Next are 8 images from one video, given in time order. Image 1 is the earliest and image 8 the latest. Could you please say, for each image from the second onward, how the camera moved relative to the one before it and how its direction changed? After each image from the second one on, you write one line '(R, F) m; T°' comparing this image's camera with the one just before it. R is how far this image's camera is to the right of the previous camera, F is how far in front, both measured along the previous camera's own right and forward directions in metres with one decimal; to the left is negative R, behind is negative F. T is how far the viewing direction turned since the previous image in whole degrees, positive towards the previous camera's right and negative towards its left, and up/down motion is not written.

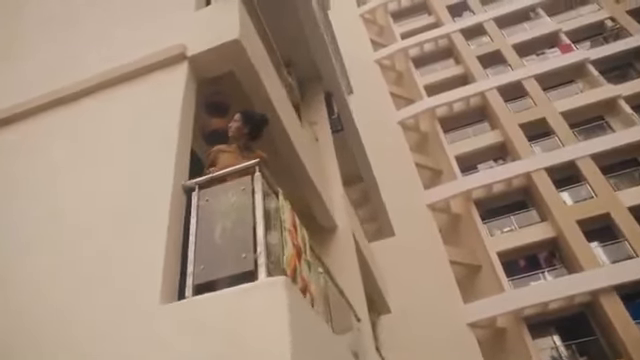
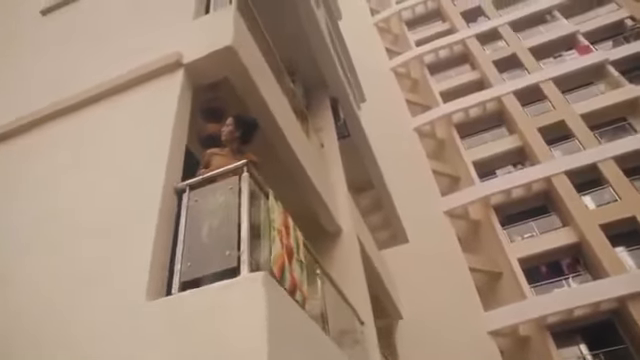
(+0.3, 0.0) m; -3°
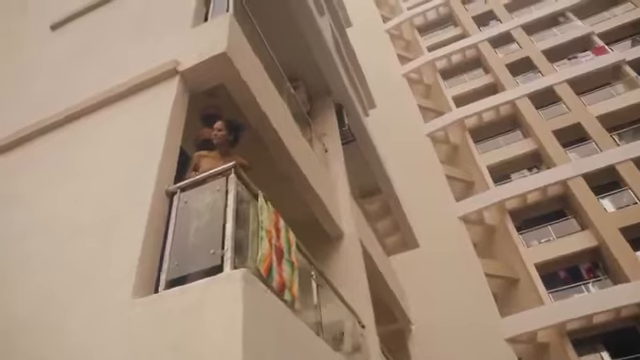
(+0.2, 0.0) m; -3°
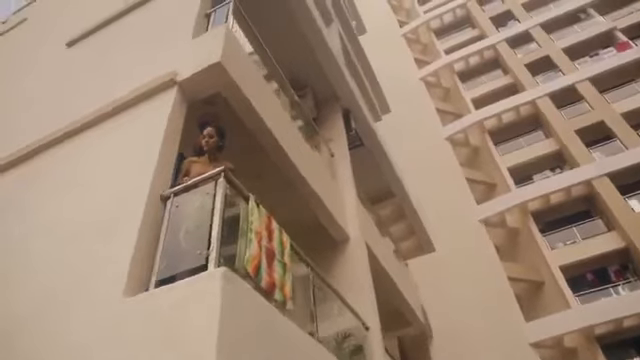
(+0.3, 0.0) m; -3°
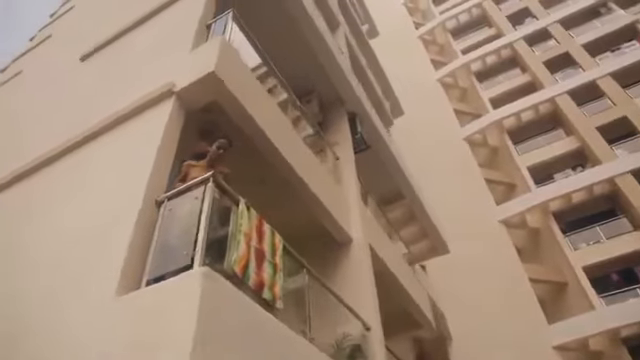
(+0.3, -0.1) m; -3°
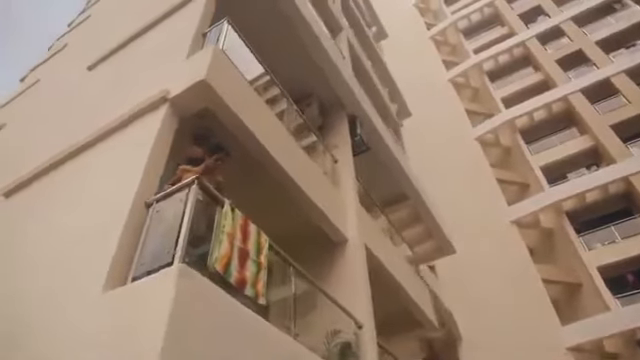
(+0.3, -0.1) m; -3°
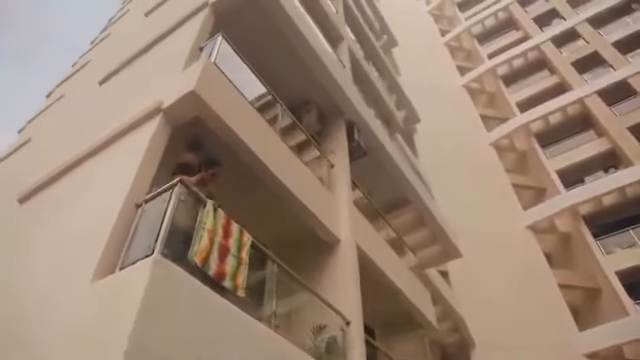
(+0.5, -0.2) m; -4°
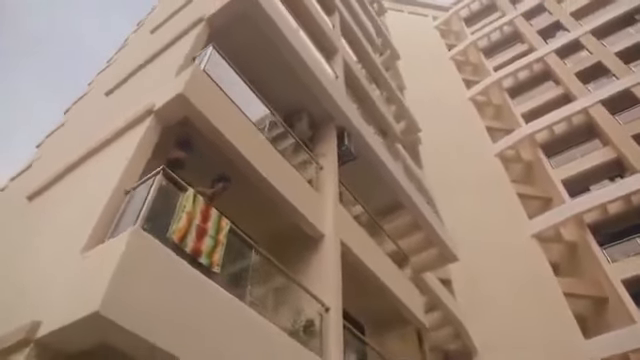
(+0.5, -0.3) m; -3°
